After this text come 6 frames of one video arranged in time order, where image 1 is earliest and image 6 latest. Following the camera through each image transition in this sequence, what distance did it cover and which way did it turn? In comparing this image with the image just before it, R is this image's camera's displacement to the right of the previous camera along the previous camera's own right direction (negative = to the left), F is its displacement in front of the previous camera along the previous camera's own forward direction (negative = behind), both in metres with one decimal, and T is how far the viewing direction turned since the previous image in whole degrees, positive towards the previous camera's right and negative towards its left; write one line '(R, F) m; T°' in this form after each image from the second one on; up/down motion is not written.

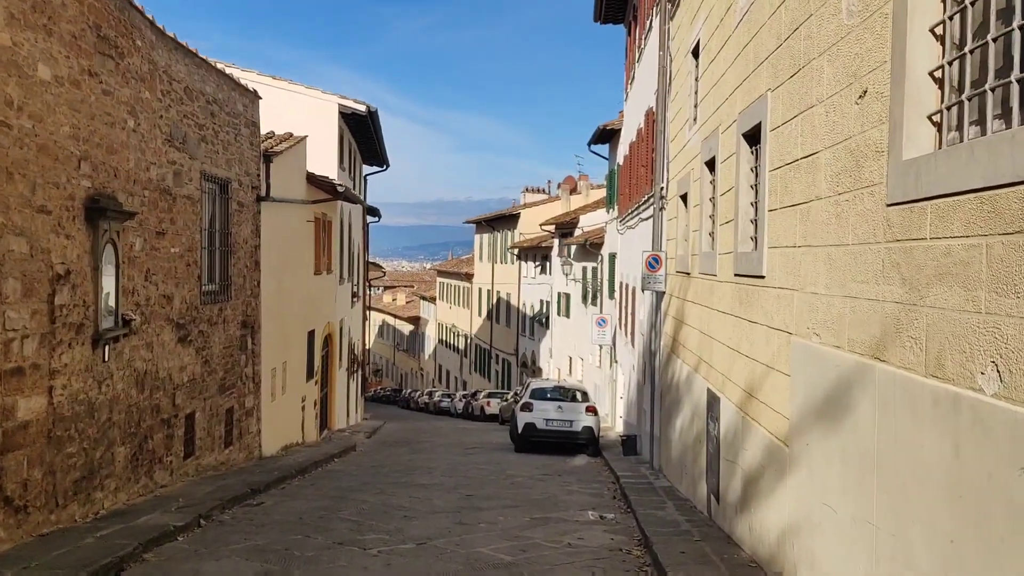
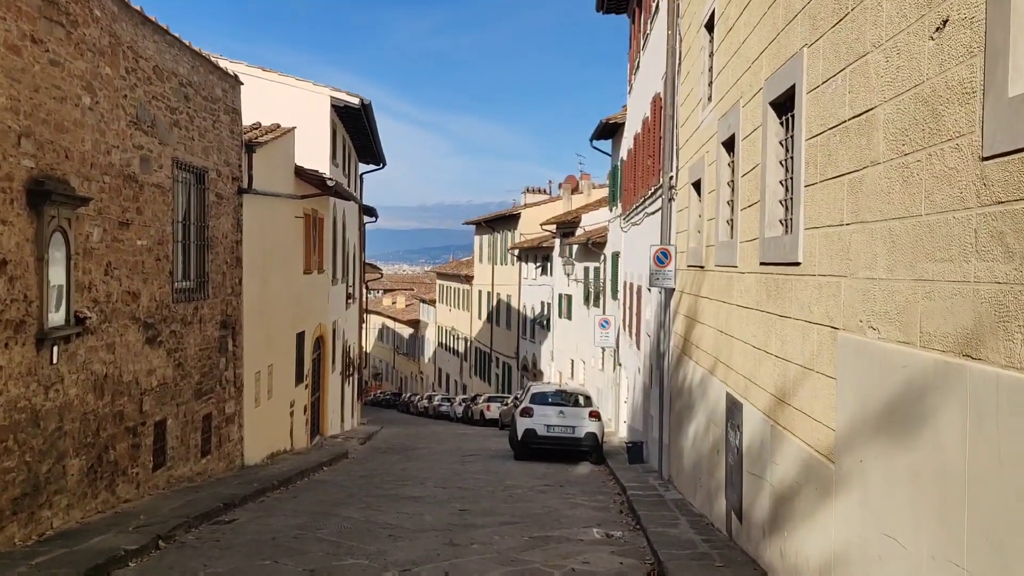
(0.0, +0.9) m; 0°
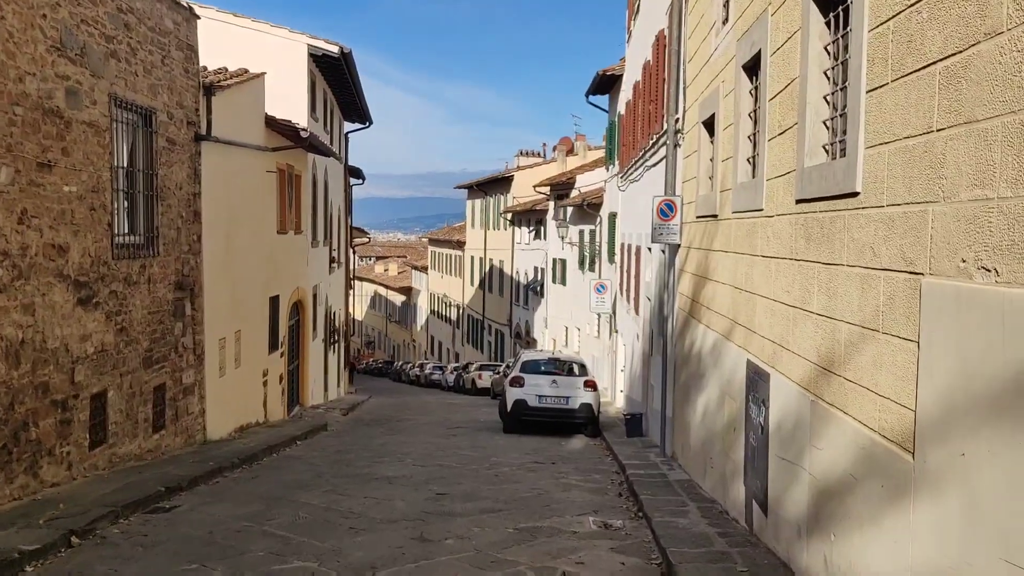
(+0.1, +1.2) m; 0°
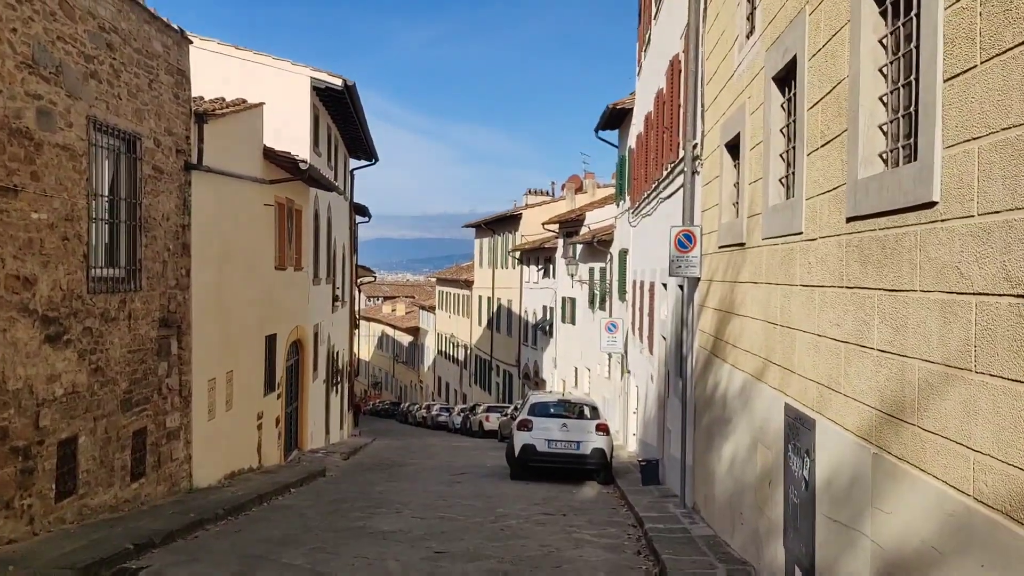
(0.0, +0.7) m; -1°
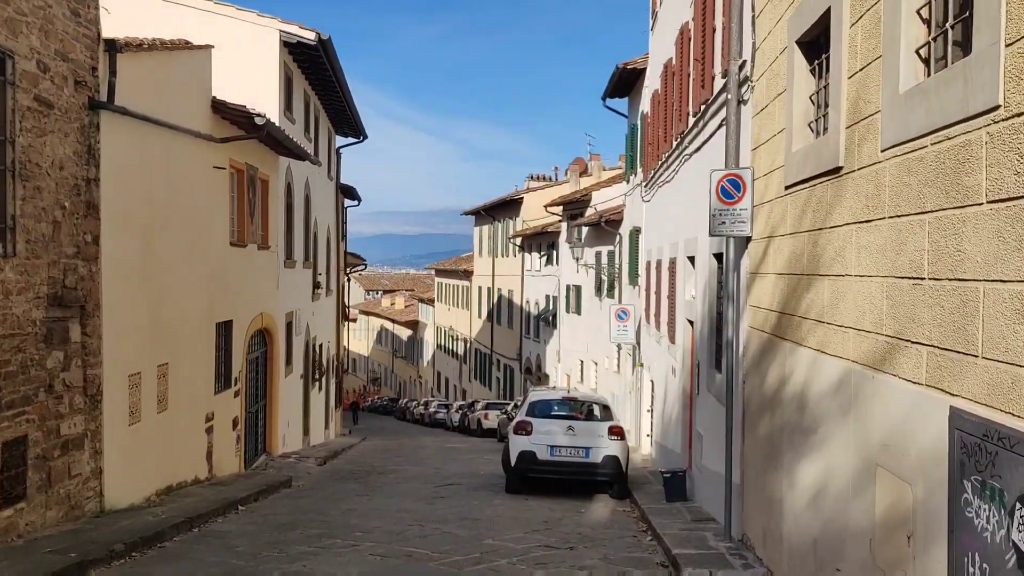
(+0.1, +2.4) m; 0°
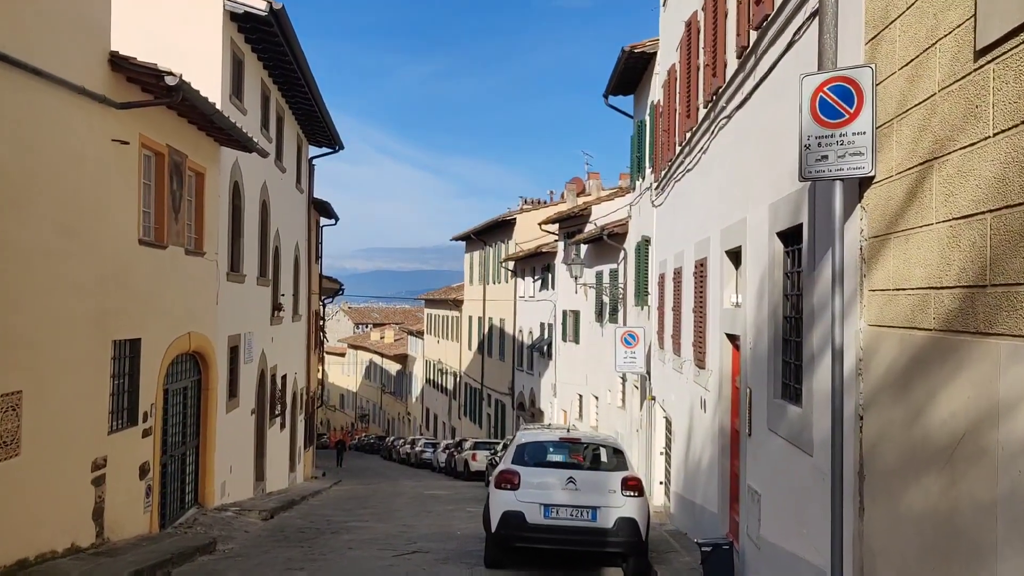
(+0.1, +2.9) m; 0°
